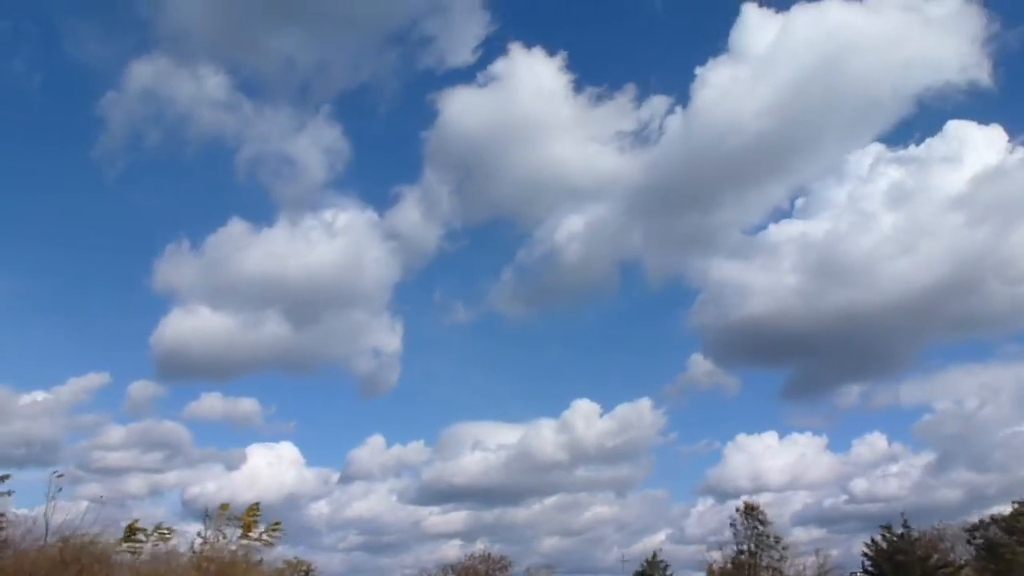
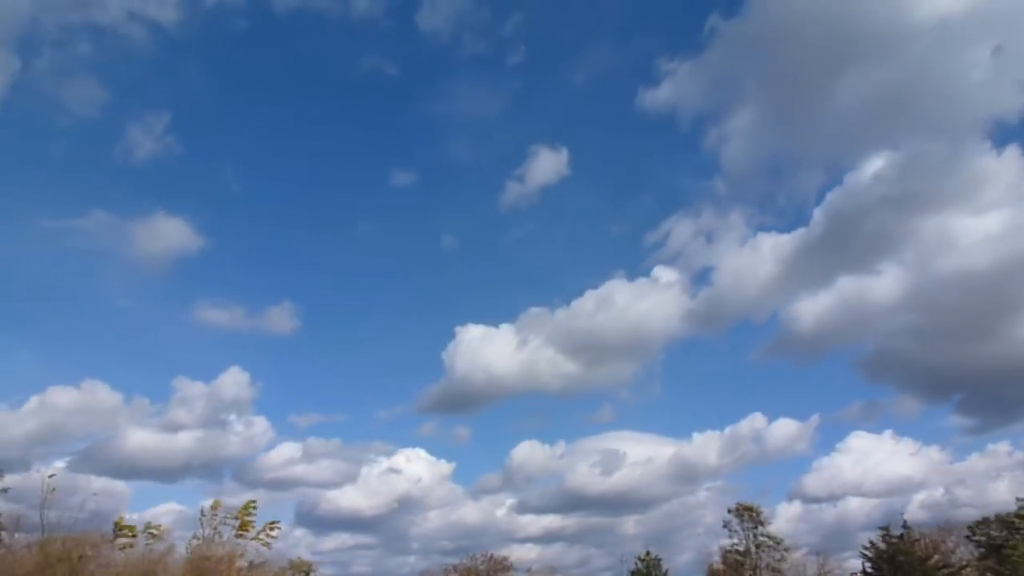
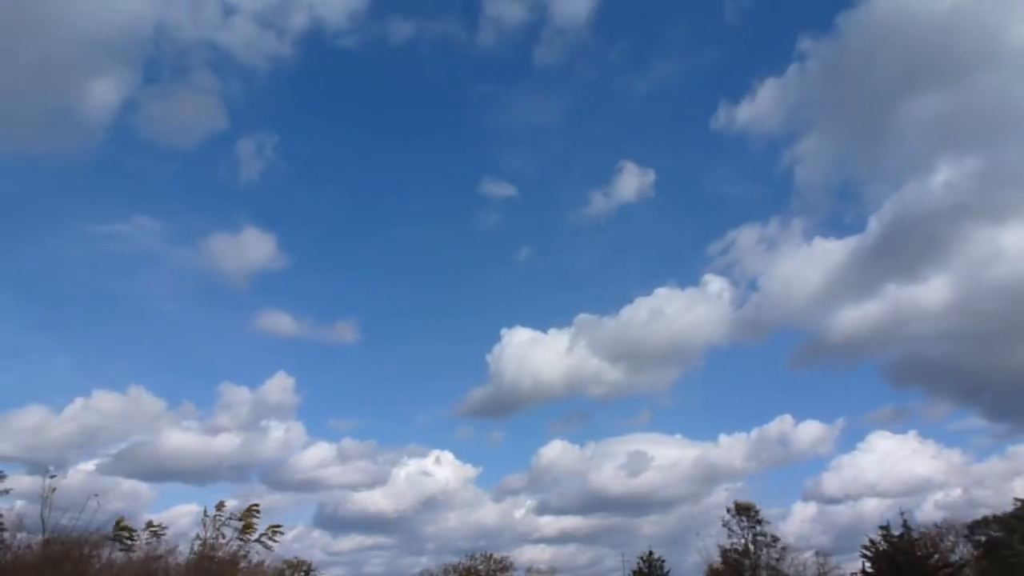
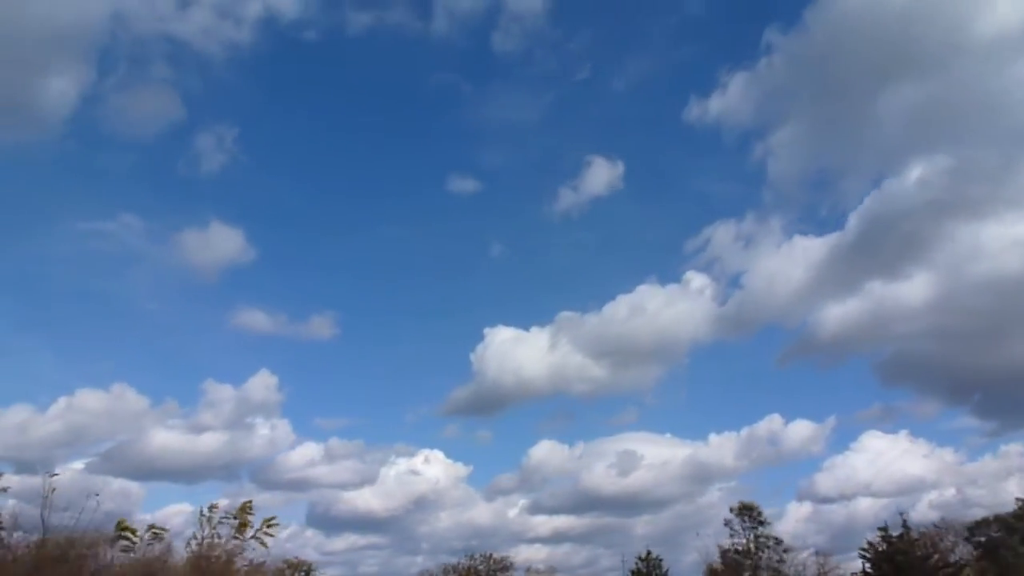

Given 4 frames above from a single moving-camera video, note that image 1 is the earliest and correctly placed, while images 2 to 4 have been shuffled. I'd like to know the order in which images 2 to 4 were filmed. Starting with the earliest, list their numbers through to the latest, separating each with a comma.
2, 4, 3
